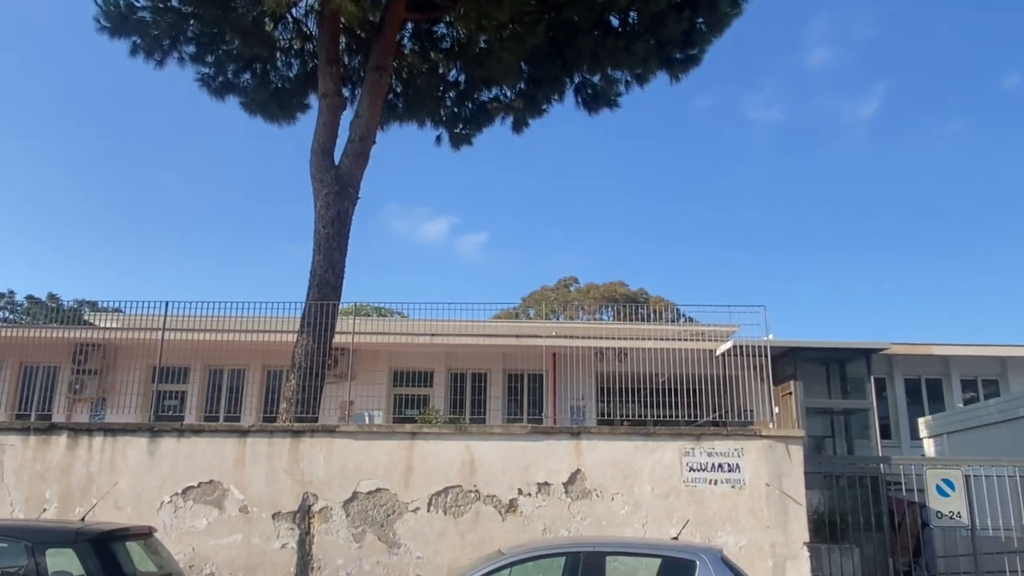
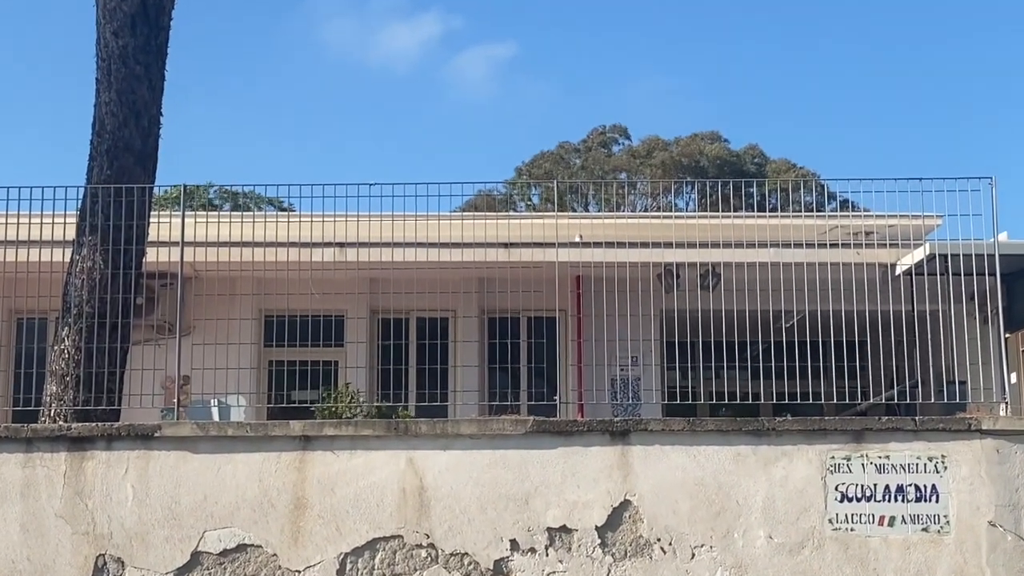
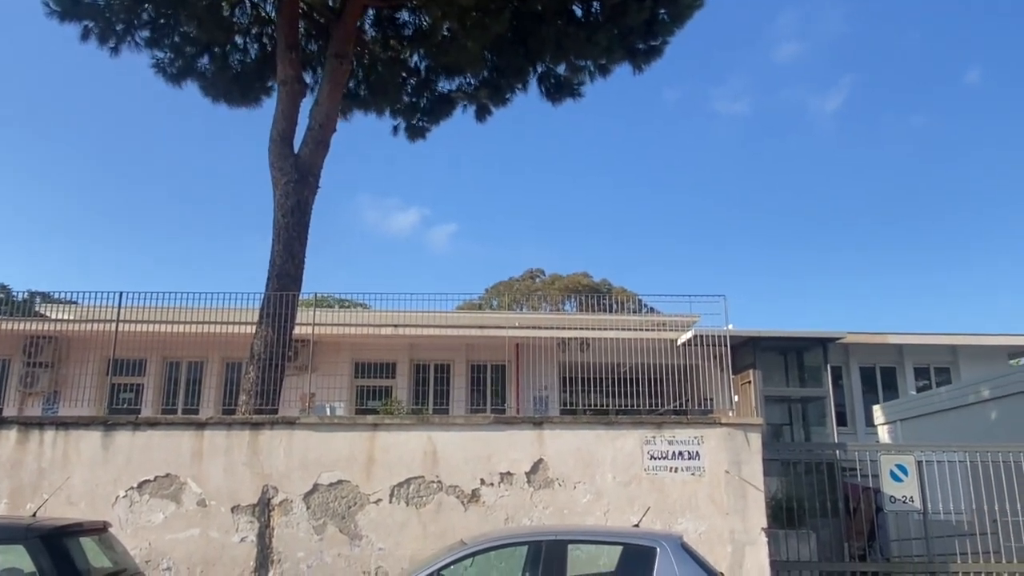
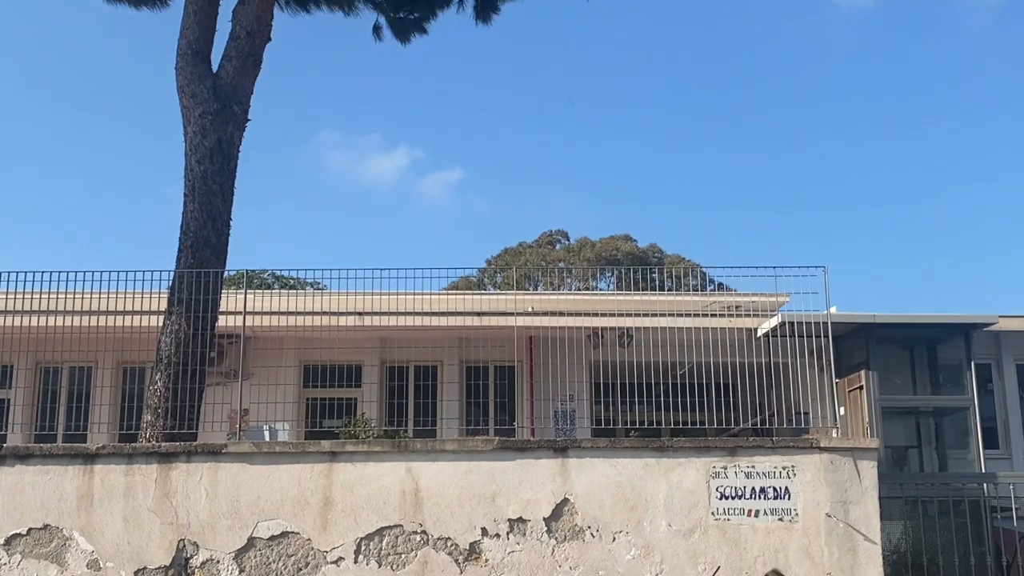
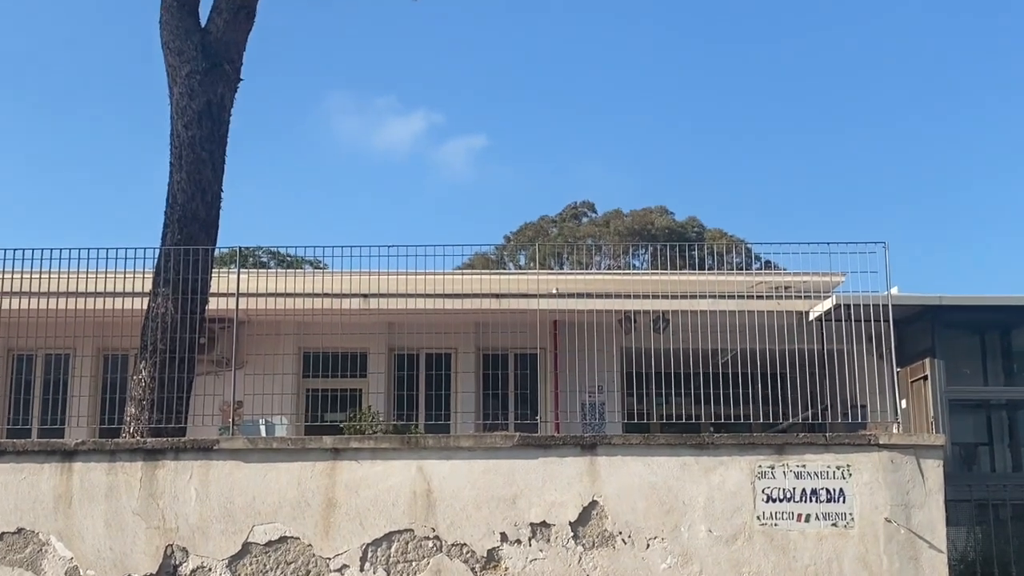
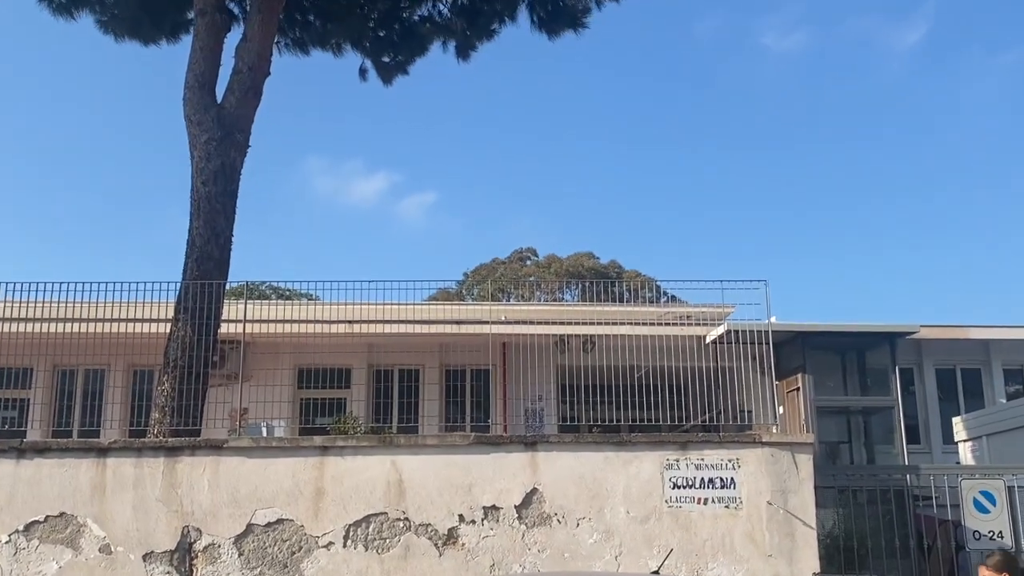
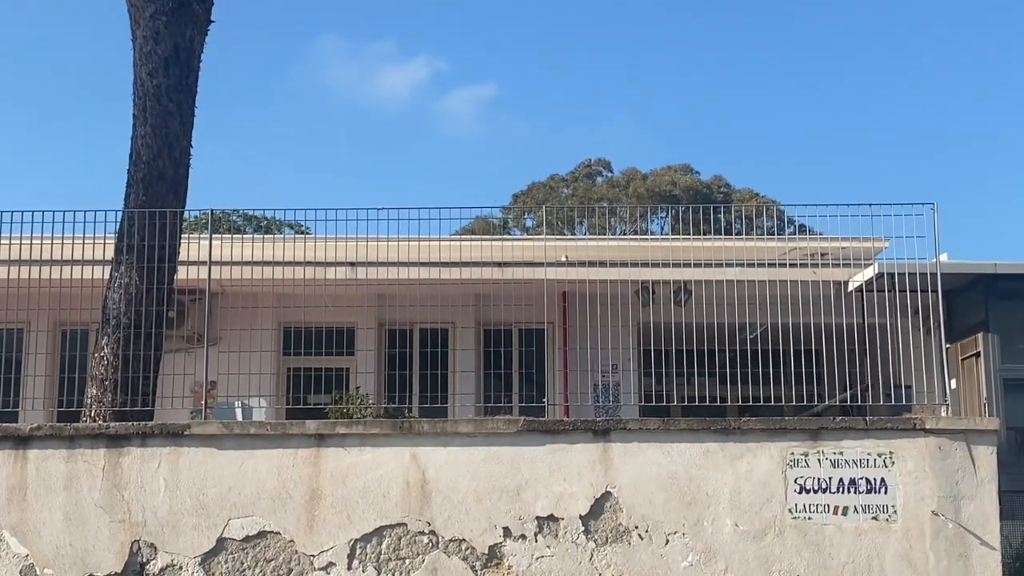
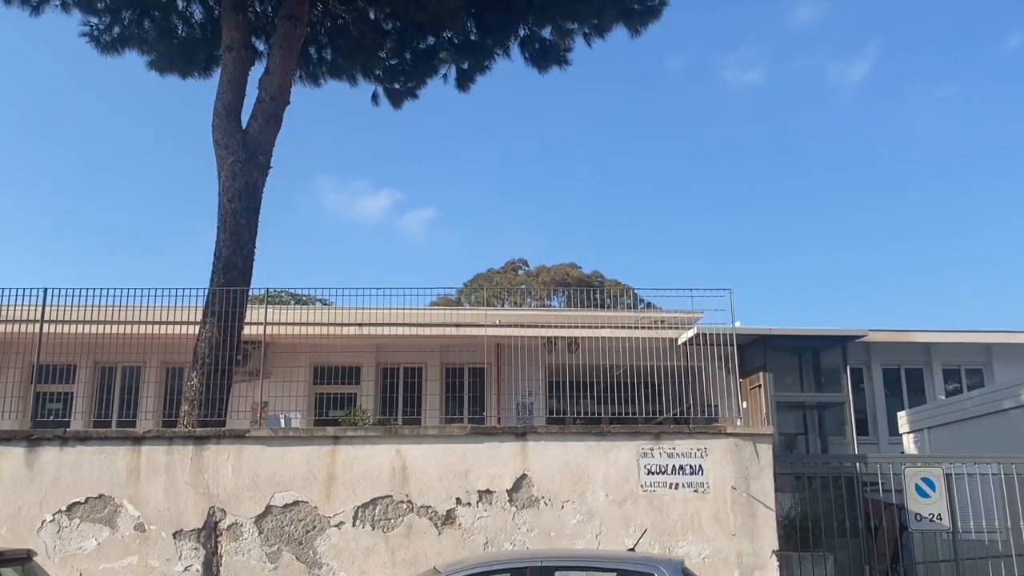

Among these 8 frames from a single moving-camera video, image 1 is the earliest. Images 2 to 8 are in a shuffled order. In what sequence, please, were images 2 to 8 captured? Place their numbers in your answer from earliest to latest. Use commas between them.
3, 8, 6, 4, 5, 7, 2
